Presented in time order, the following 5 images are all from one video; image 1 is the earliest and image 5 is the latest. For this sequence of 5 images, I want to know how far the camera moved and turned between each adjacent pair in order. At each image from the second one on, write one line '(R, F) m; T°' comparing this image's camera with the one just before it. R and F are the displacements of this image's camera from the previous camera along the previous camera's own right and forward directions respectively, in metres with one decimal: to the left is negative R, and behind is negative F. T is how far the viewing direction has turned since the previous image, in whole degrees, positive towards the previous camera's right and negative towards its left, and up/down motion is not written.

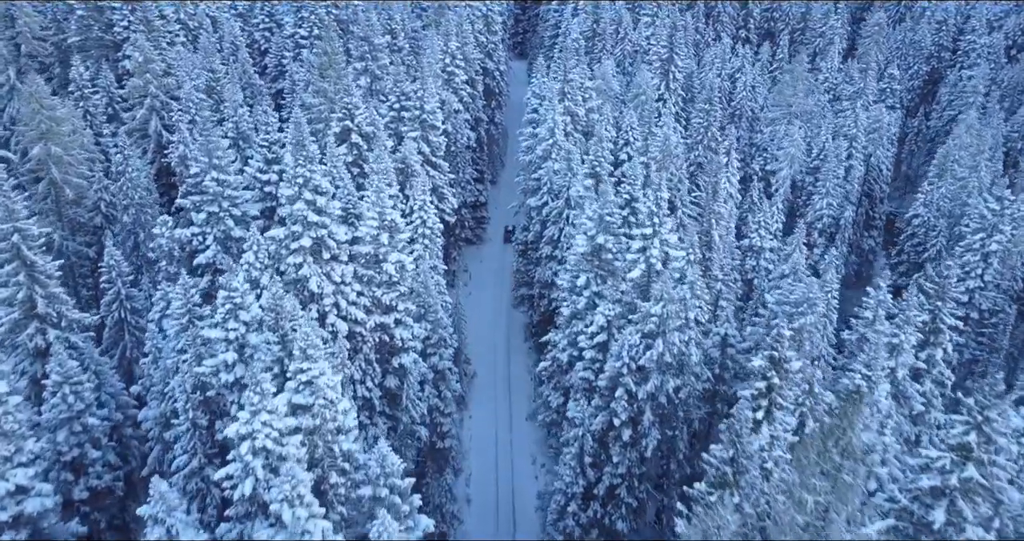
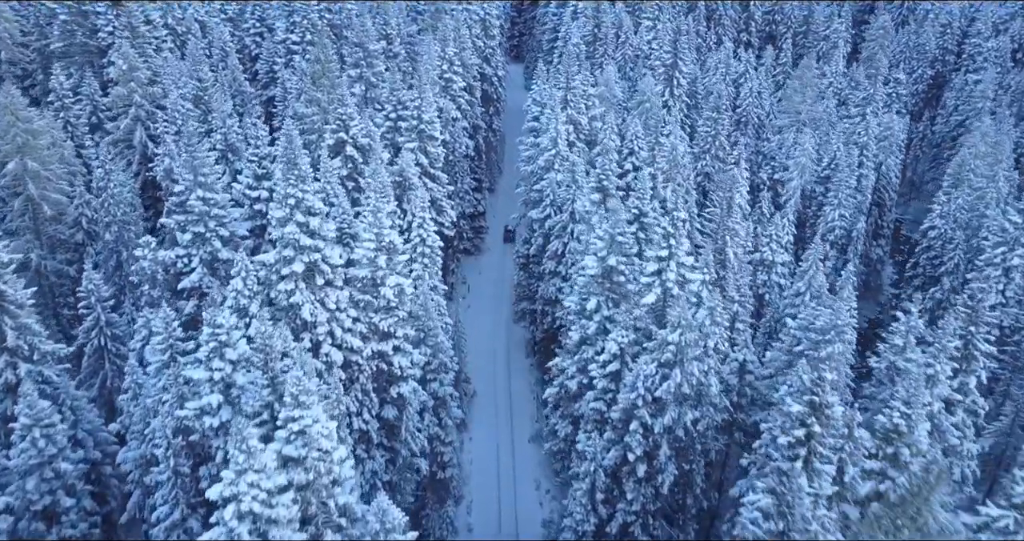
(-0.4, +1.7) m; 0°
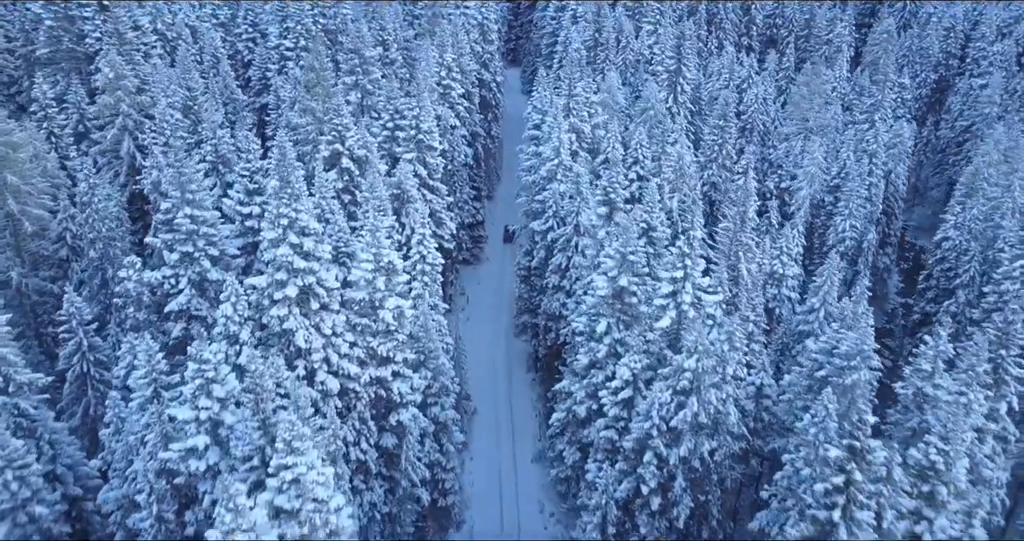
(-0.4, +1.3) m; 0°
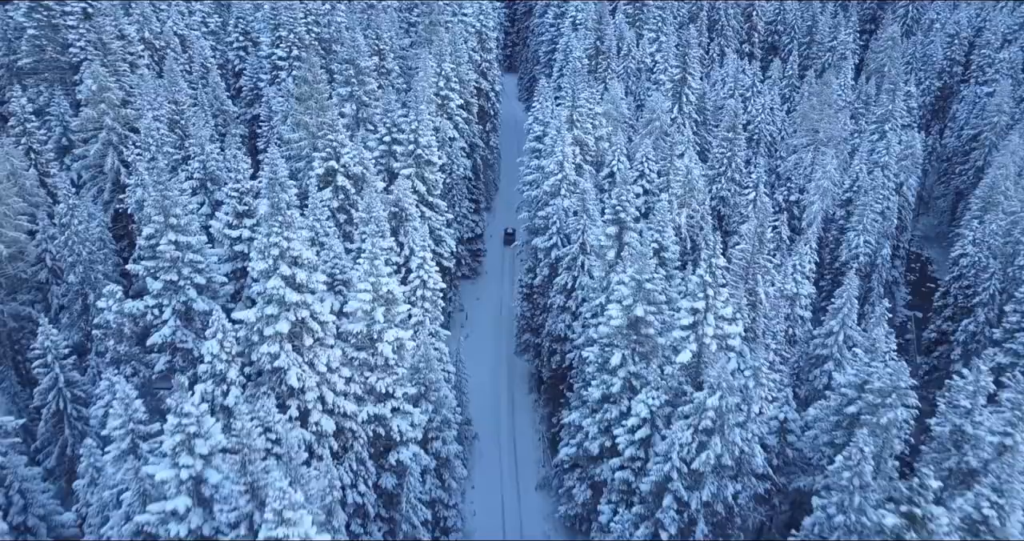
(-0.4, +1.6) m; 0°
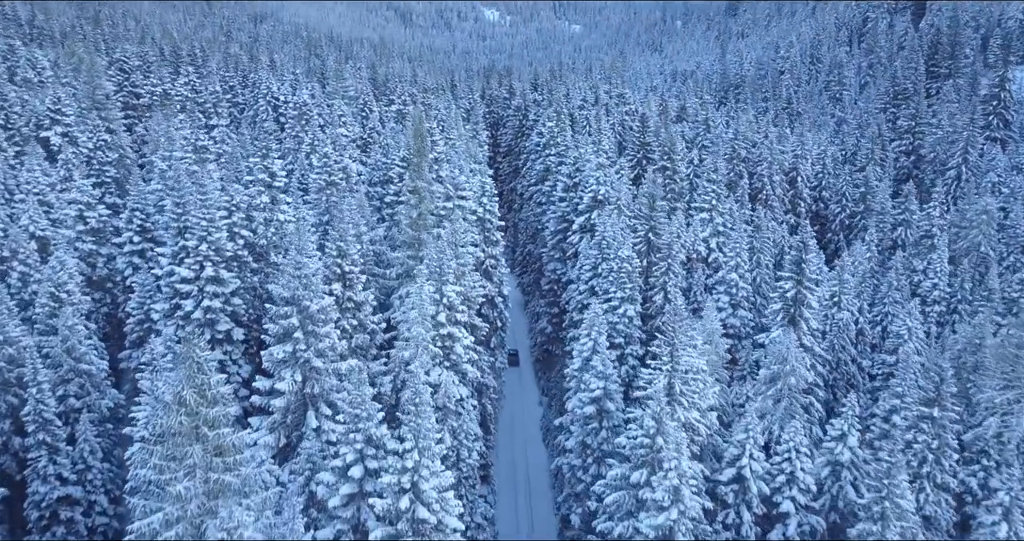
(-3.3, +16.9) m; +3°
